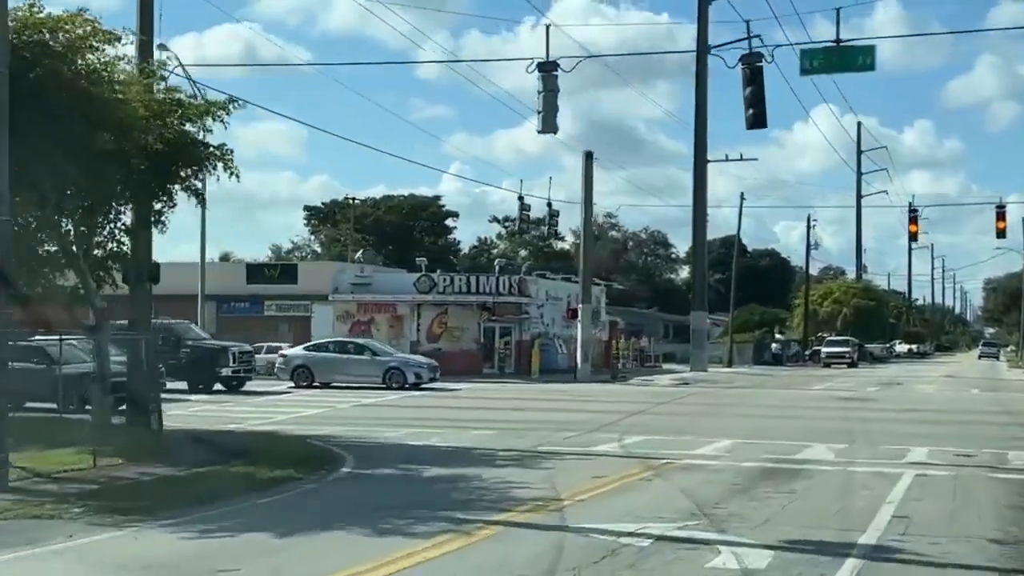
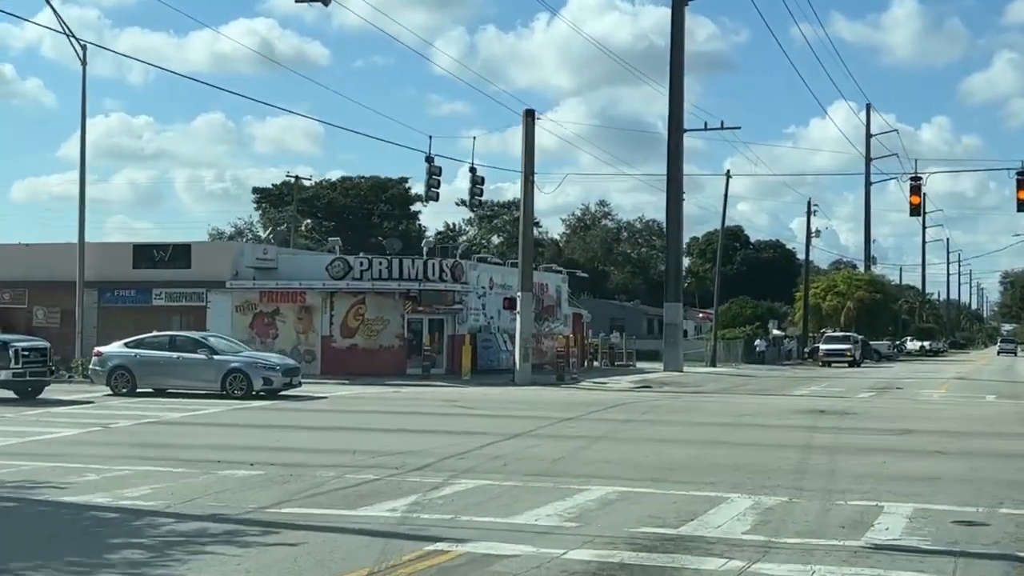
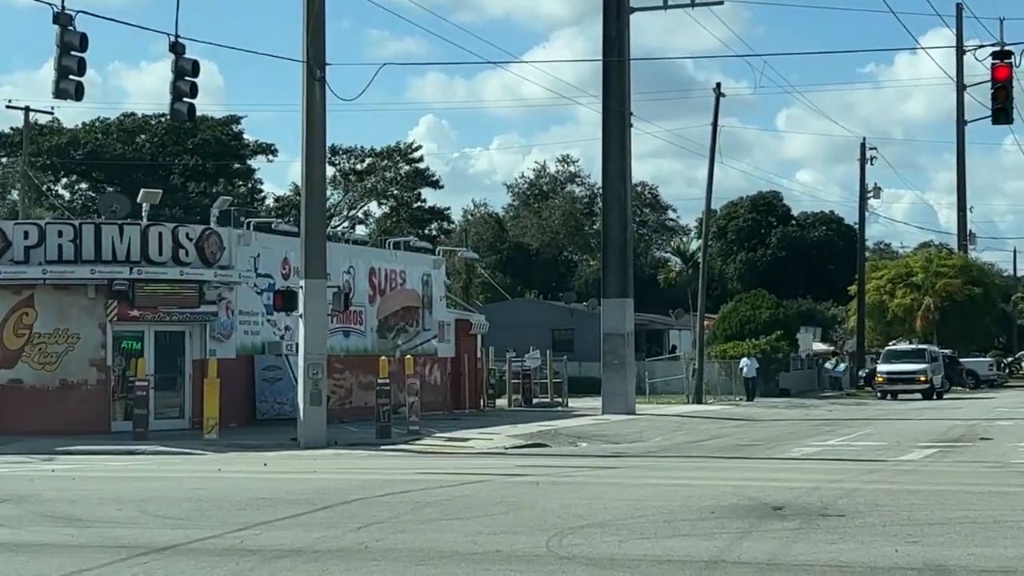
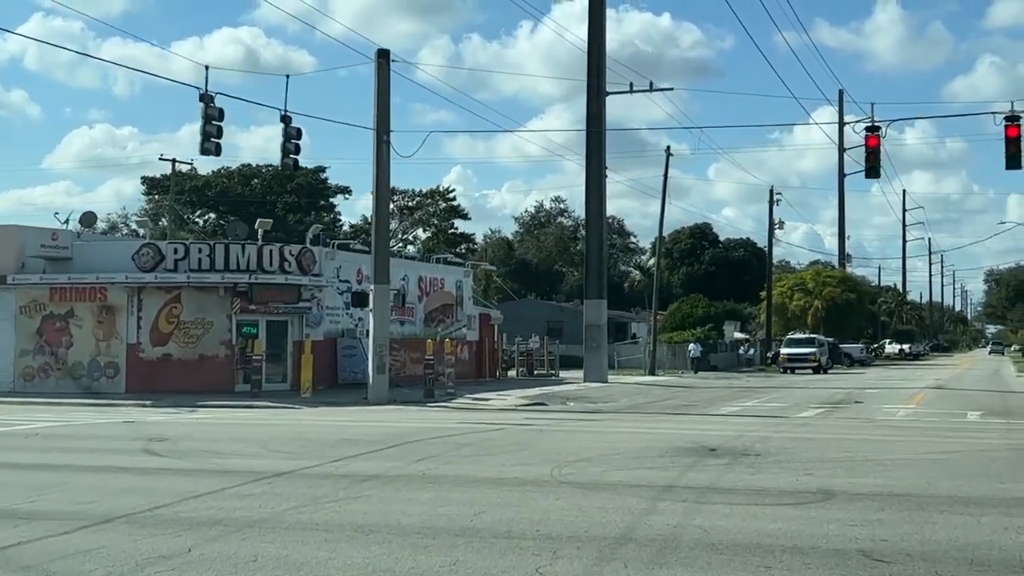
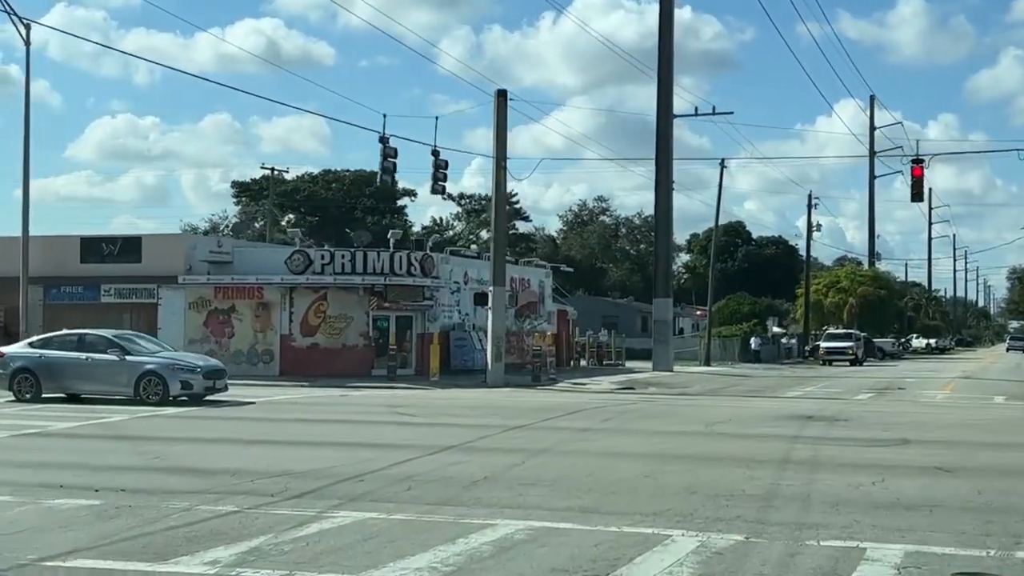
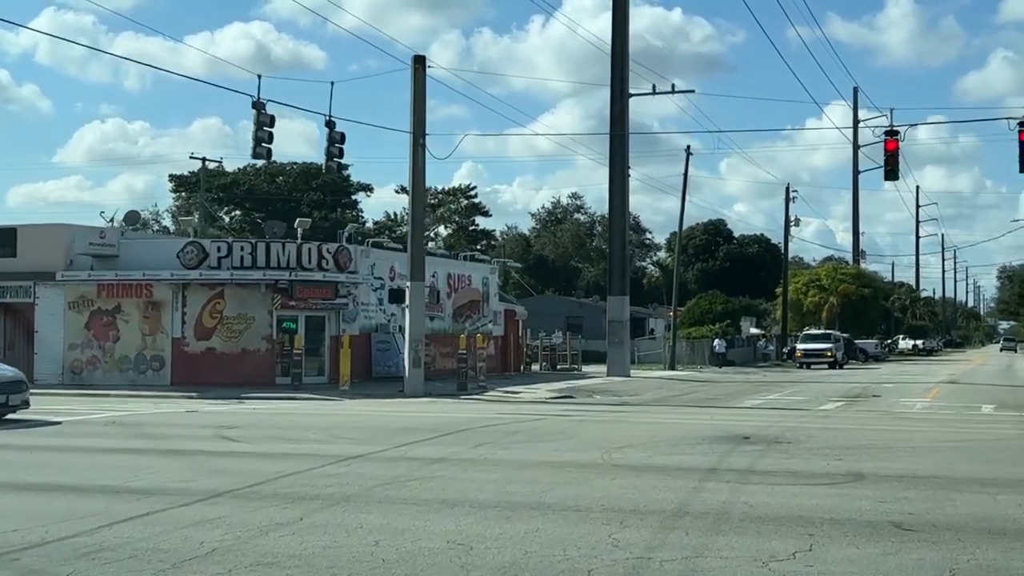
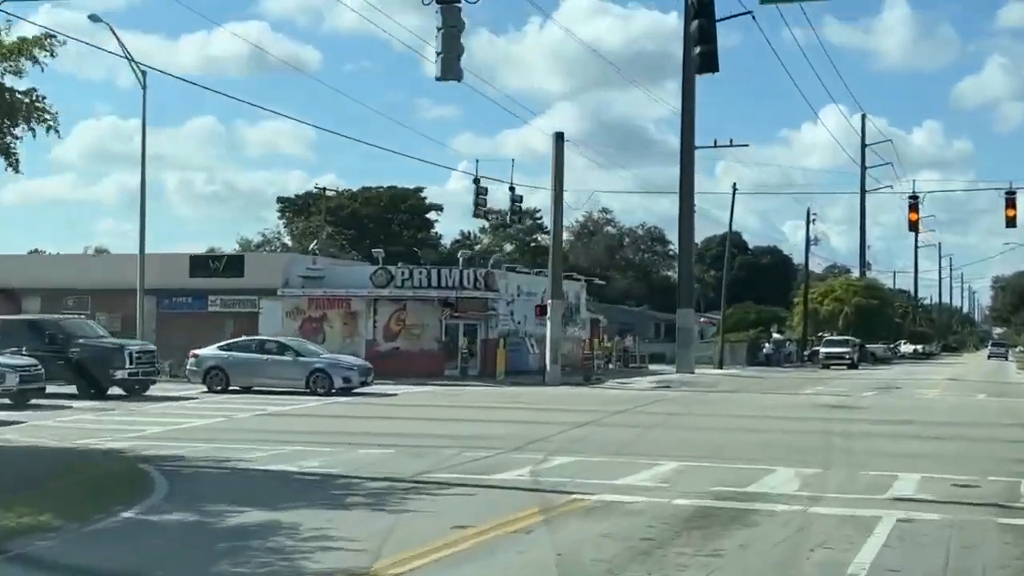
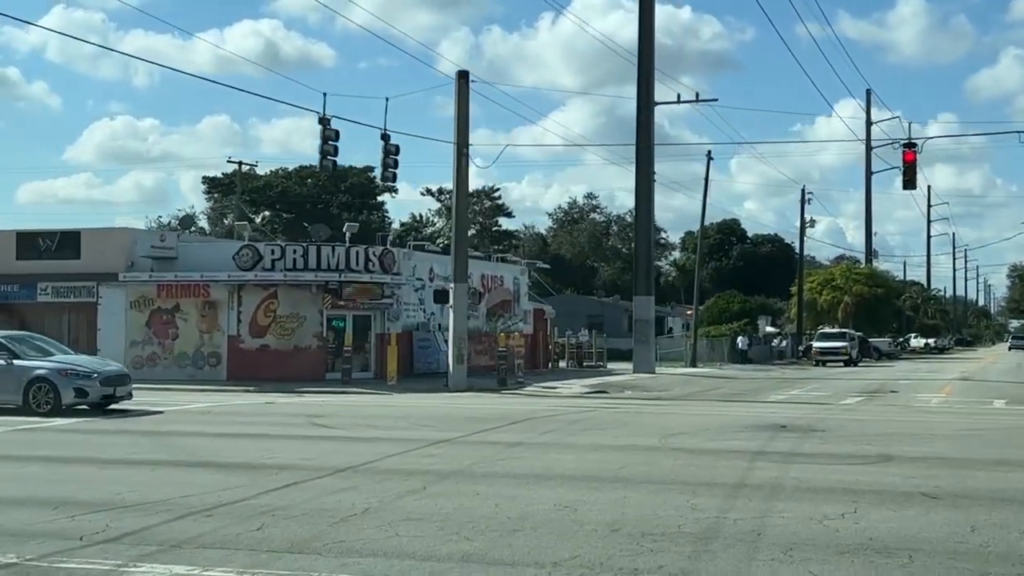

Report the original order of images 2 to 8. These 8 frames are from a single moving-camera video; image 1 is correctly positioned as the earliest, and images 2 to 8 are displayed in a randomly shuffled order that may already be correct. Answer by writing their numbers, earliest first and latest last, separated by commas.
7, 2, 5, 8, 6, 4, 3
